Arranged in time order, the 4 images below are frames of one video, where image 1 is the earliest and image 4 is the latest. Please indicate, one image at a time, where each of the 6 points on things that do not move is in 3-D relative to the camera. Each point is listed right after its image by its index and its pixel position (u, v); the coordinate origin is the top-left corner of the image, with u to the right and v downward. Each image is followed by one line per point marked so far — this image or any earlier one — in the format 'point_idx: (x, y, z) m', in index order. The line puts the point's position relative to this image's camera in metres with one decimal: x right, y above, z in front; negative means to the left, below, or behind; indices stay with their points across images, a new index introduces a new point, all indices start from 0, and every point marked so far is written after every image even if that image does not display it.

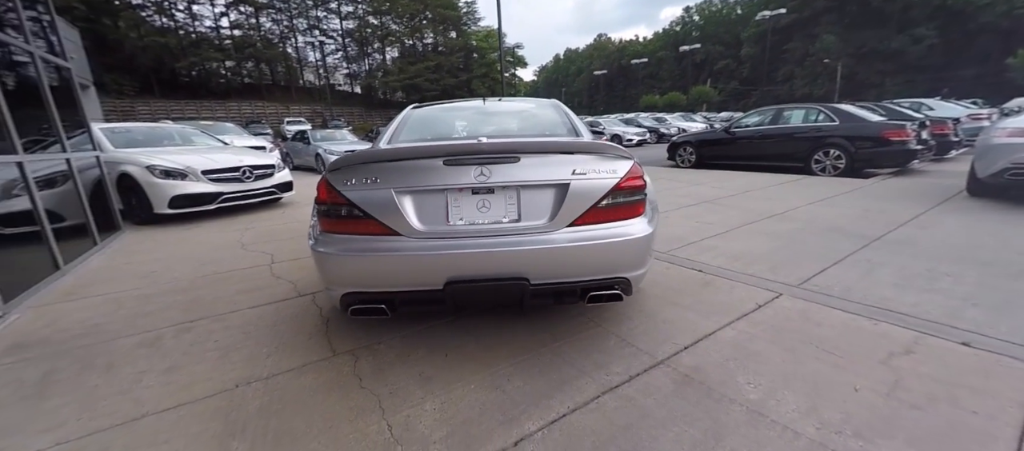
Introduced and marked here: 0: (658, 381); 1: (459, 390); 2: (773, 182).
0: (+0.6, -0.7, +1.7) m
1: (-0.2, -0.7, +1.7) m
2: (+4.8, +0.8, +7.0) m
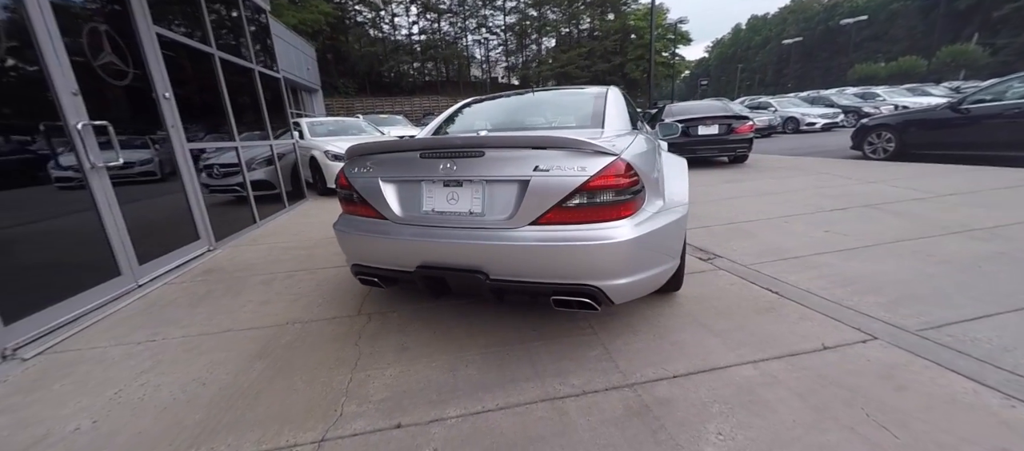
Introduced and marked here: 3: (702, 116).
0: (+0.4, -0.7, +1.5) m
1: (-0.4, -0.7, +1.8) m
2: (+6.4, +0.5, +4.8) m
3: (+3.7, +2.2, +7.5) m
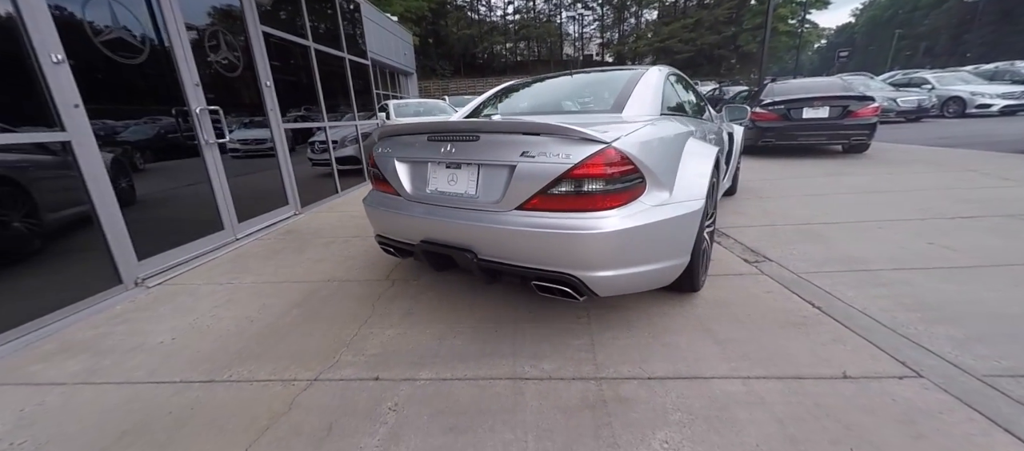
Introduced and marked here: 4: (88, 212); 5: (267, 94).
0: (+0.2, -0.7, +1.6) m
1: (-0.5, -0.6, +2.0) m
2: (+6.8, +0.2, +3.3) m
3: (+5.0, +2.2, +6.4) m
4: (-2.7, +0.1, +2.4) m
5: (-2.7, +1.4, +4.1) m
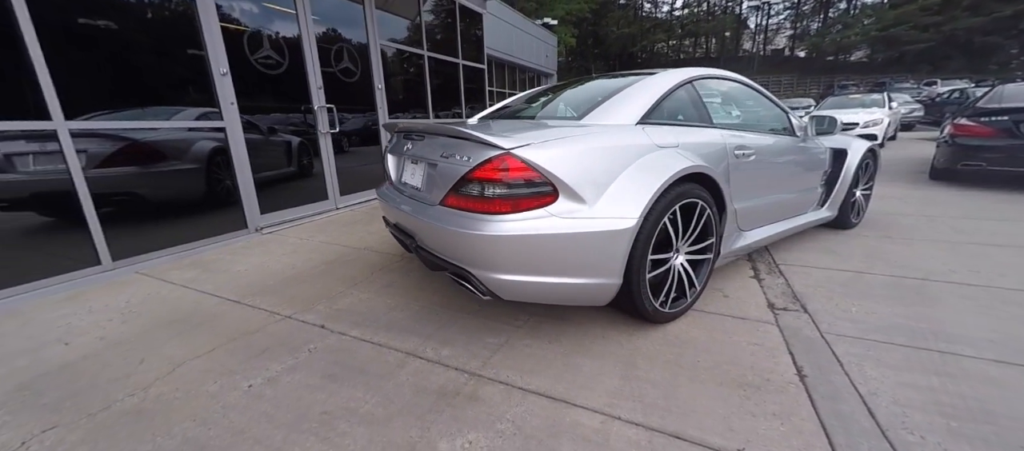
0: (-0.3, -0.7, +1.7) m
1: (-0.8, -0.5, +2.4) m
2: (+6.5, -0.7, +0.8) m
3: (+6.2, +1.4, +4.3) m
4: (-2.6, +0.5, +3.5) m
5: (-1.8, +1.7, +5.1) m
